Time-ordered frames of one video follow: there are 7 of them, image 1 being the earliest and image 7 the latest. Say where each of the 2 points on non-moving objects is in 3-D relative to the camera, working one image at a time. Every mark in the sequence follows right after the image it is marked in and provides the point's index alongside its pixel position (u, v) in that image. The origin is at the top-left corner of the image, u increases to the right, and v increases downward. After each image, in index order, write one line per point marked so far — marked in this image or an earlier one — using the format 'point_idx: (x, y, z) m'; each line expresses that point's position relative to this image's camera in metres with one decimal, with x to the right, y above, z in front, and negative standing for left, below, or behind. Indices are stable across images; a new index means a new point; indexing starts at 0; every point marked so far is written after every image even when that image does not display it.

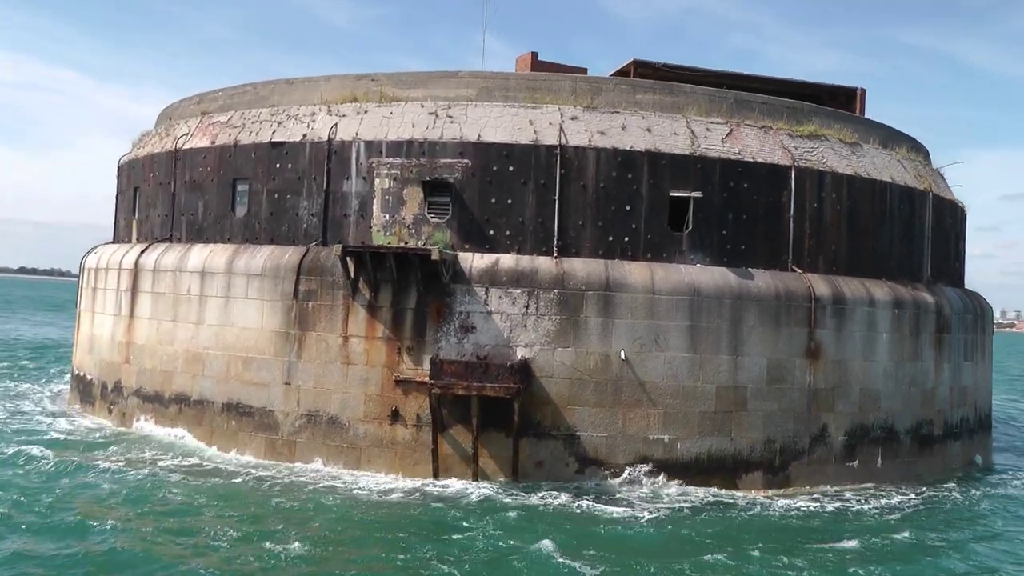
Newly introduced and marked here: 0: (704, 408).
0: (+3.0, -1.9, +12.3) m
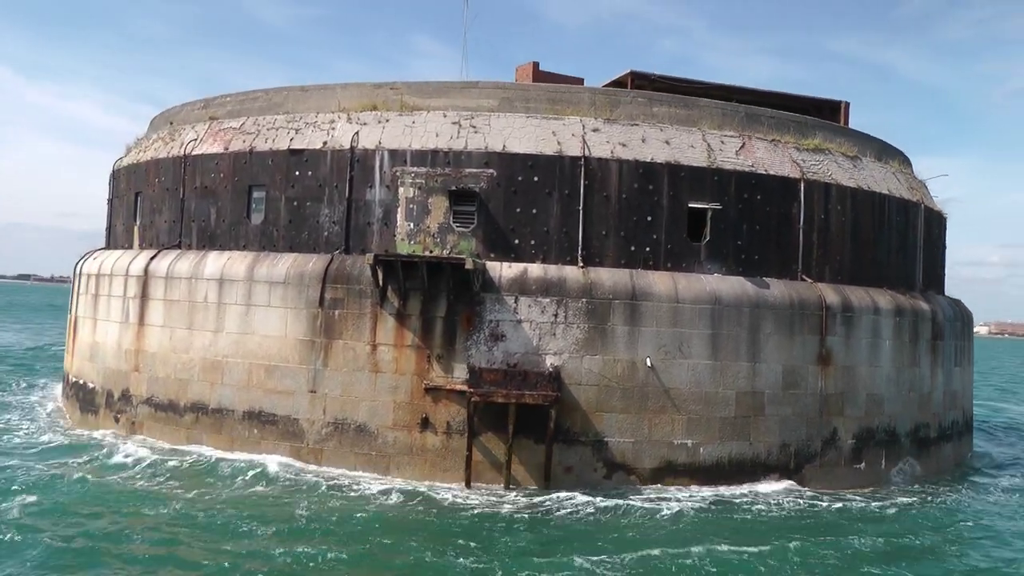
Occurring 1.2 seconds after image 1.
0: (+3.4, -2.0, +12.6) m
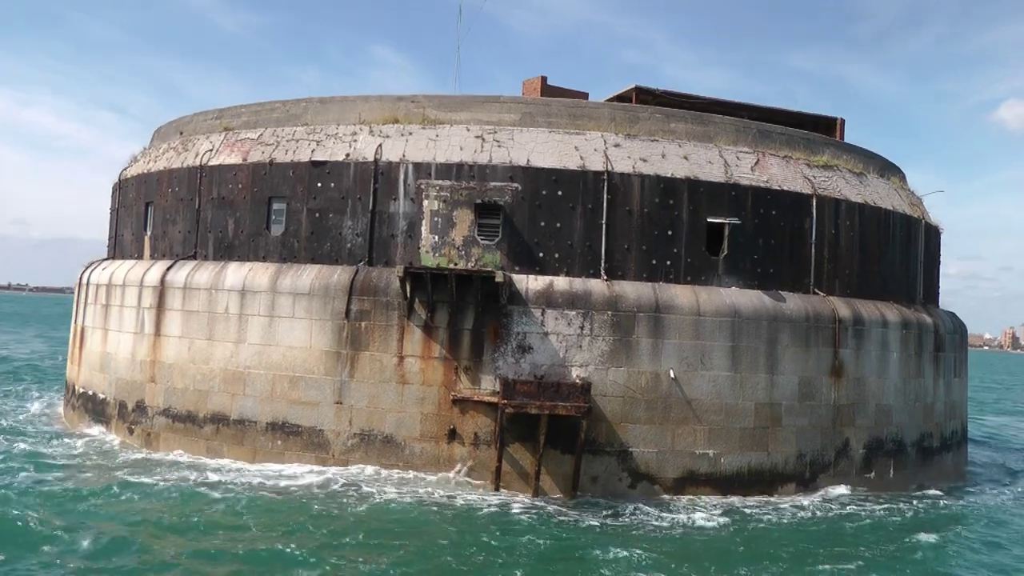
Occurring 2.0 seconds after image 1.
0: (+3.8, -2.2, +12.9) m
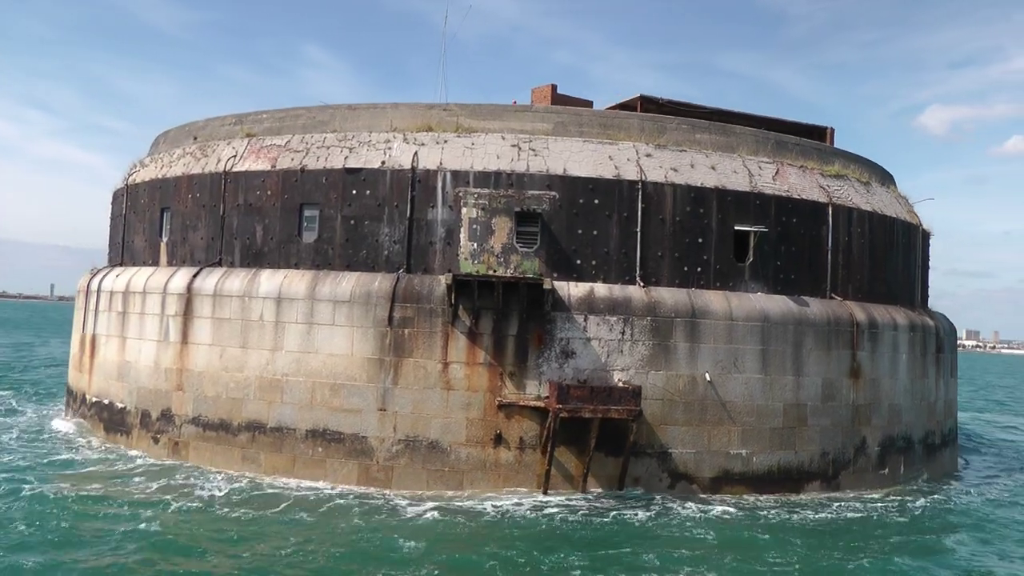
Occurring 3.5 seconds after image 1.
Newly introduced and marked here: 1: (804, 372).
0: (+4.5, -2.3, +13.4) m
1: (+5.1, -1.5, +13.7) m
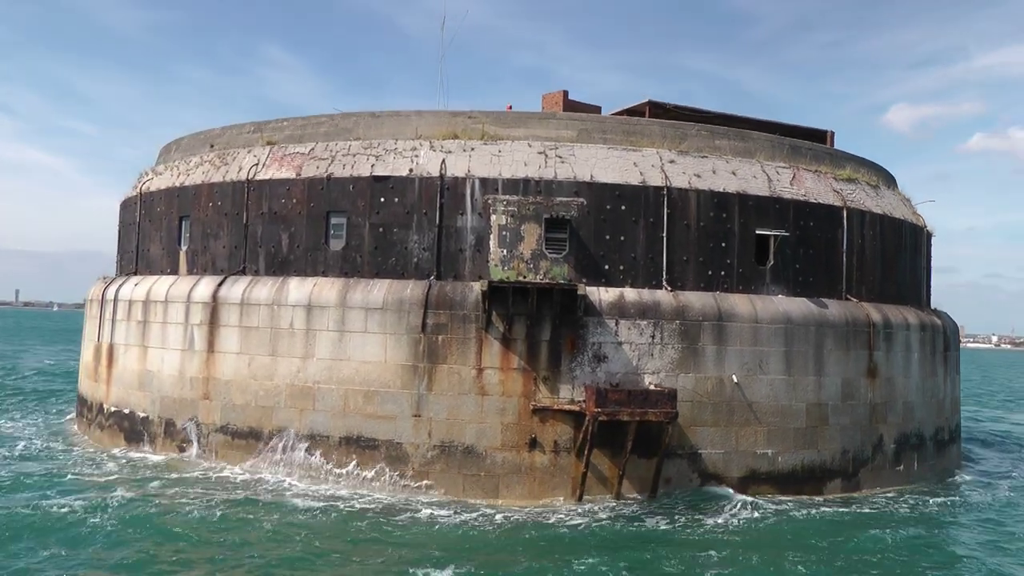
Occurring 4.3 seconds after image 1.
0: (+5.0, -2.4, +13.7) m
1: (+5.6, -1.5, +14.1) m
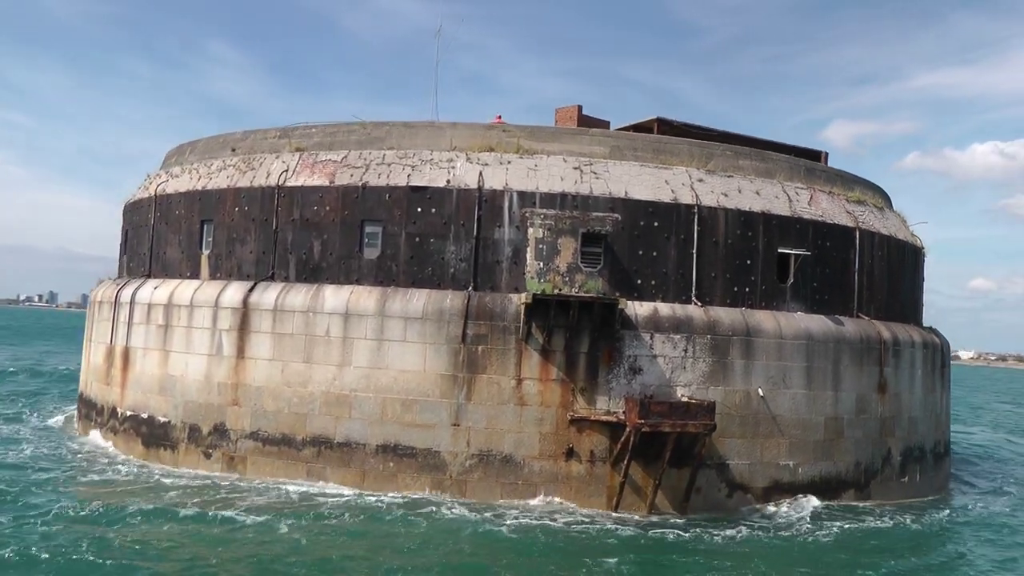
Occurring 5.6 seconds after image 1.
0: (+5.5, -2.7, +14.2) m
1: (+6.1, -1.8, +14.6) m
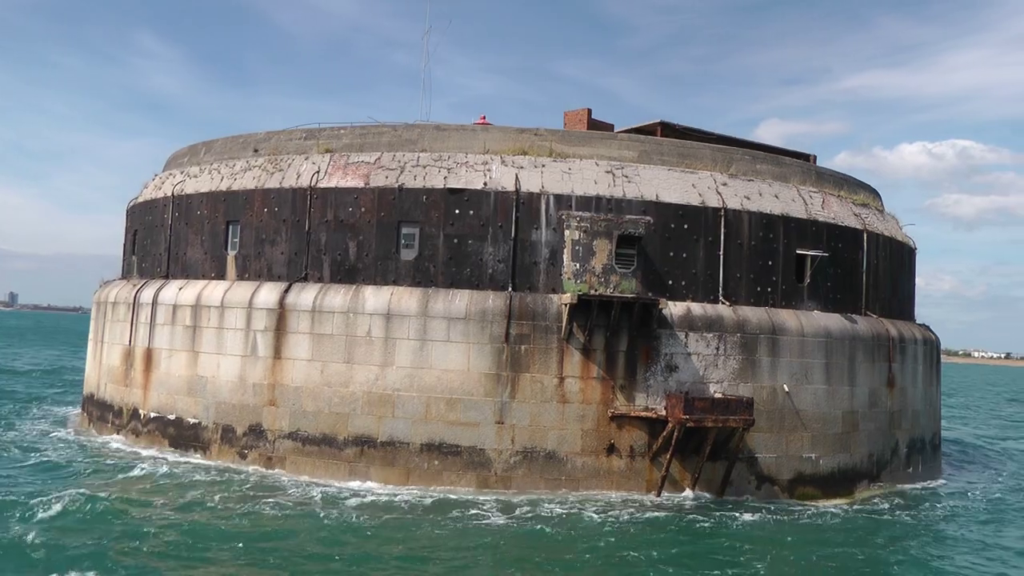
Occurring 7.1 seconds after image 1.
0: (+6.1, -2.7, +14.9) m
1: (+6.7, -1.8, +15.4) m
